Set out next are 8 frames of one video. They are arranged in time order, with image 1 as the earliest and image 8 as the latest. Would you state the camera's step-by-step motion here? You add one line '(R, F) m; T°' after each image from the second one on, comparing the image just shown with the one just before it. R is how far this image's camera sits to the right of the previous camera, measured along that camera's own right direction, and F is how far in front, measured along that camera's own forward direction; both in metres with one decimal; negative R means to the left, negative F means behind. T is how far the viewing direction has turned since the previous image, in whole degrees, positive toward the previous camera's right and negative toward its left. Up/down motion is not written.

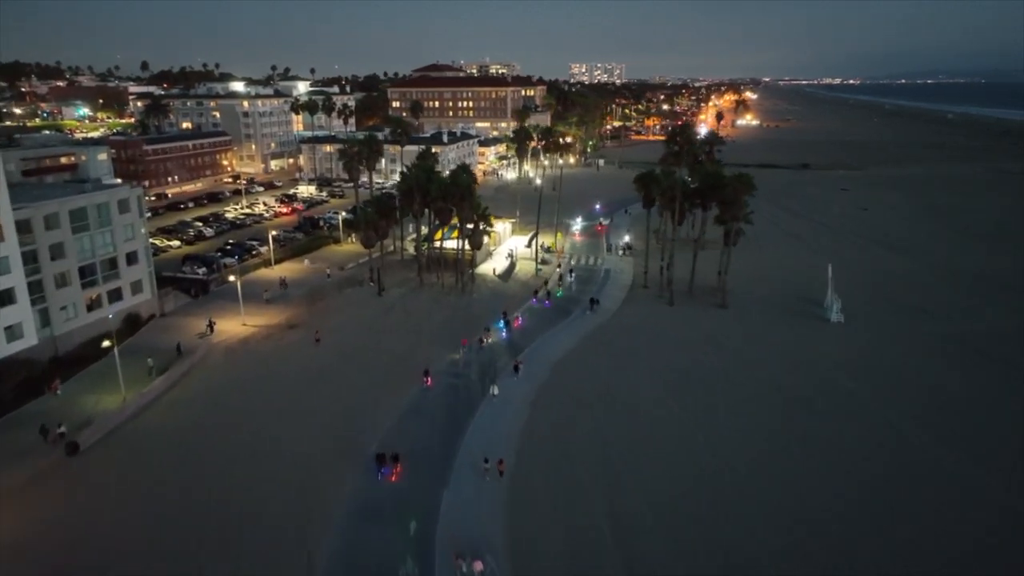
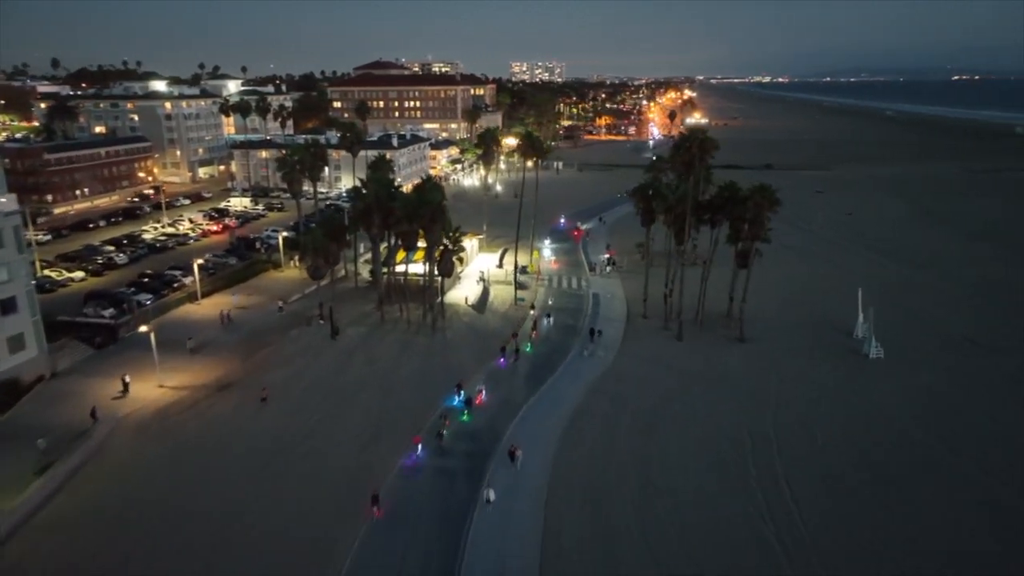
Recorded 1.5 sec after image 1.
(-2.0, +7.4) m; +5°
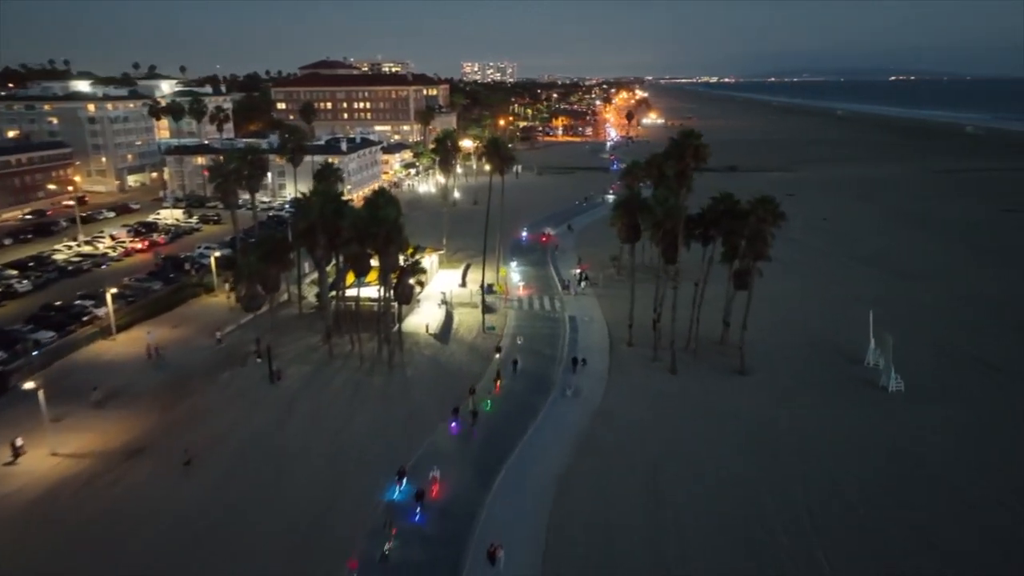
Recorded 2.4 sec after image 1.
(-0.6, +5.0) m; +4°
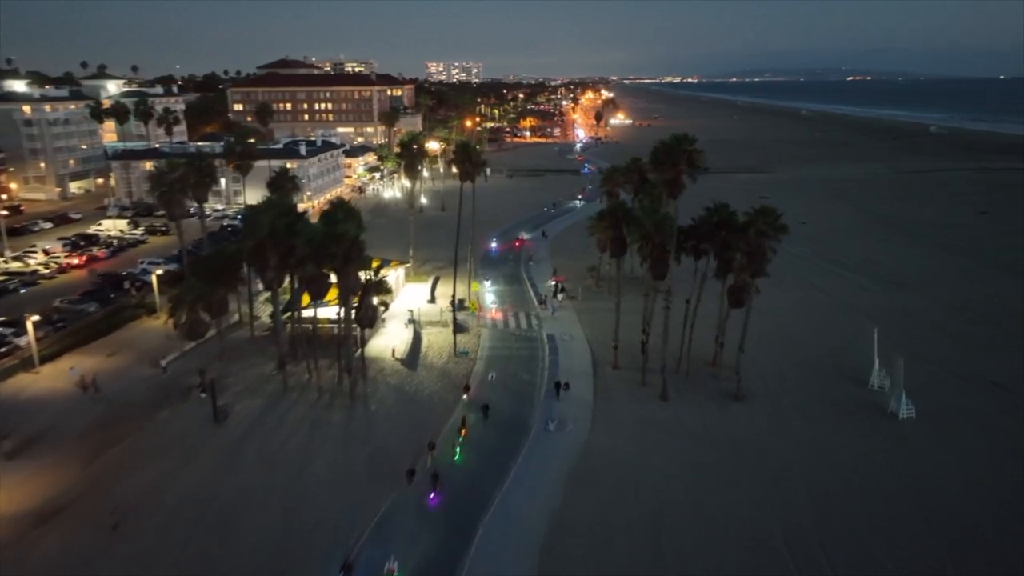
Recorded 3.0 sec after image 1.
(-0.3, +3.3) m; +3°
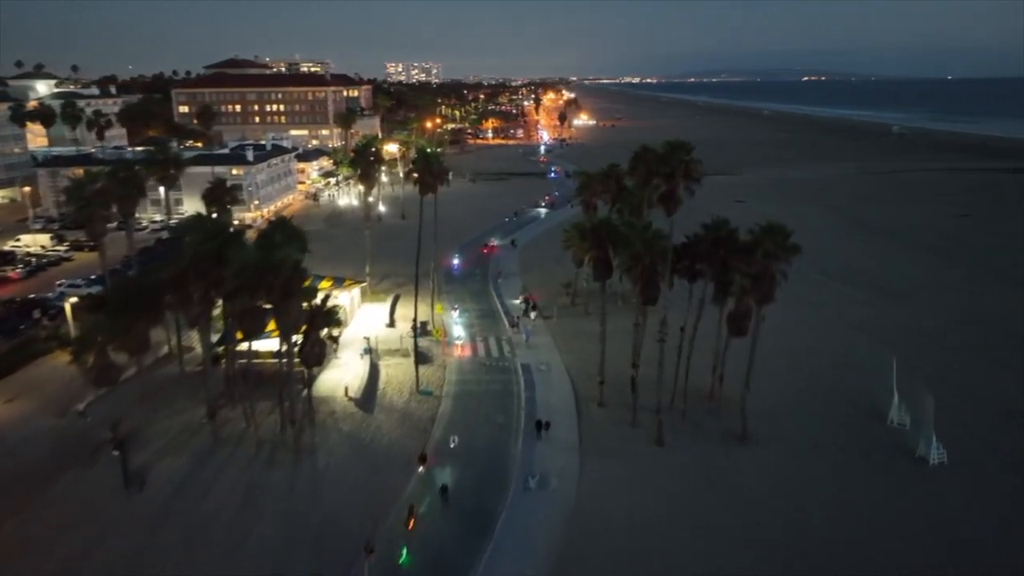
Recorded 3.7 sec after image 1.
(-0.2, +4.3) m; +3°
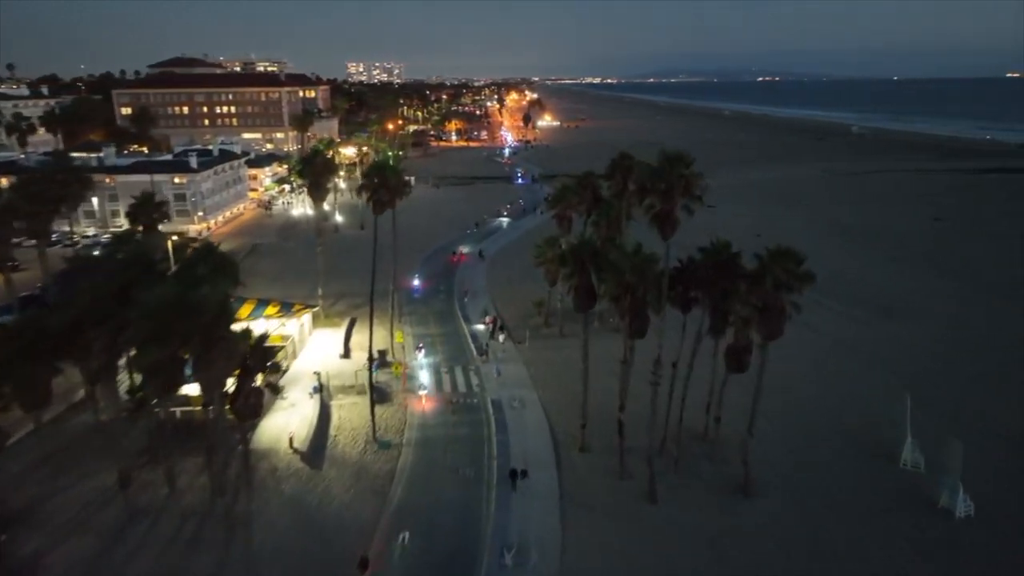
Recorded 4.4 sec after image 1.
(-0.1, +3.8) m; +3°
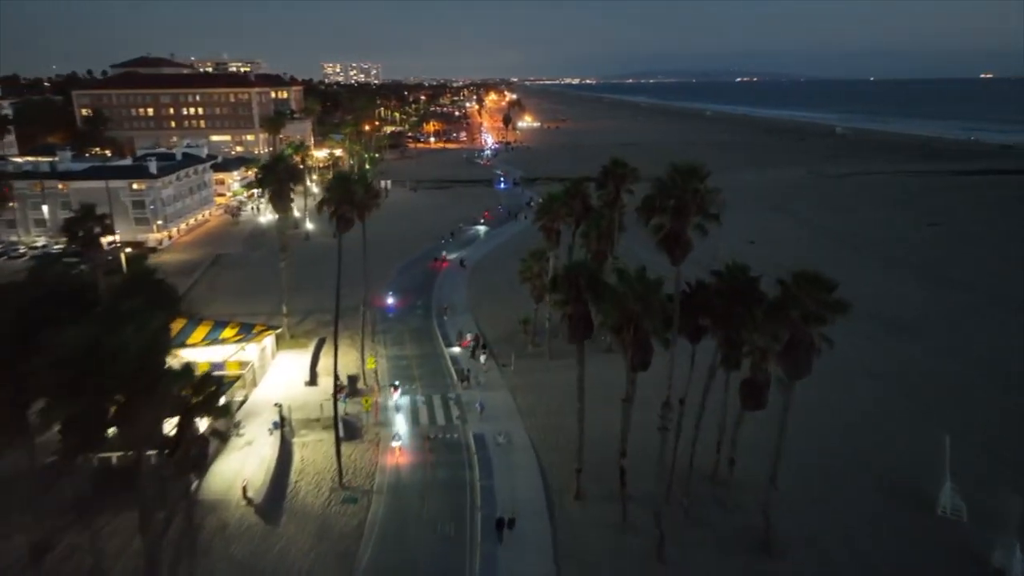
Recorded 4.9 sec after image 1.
(-0.1, +3.2) m; +2°
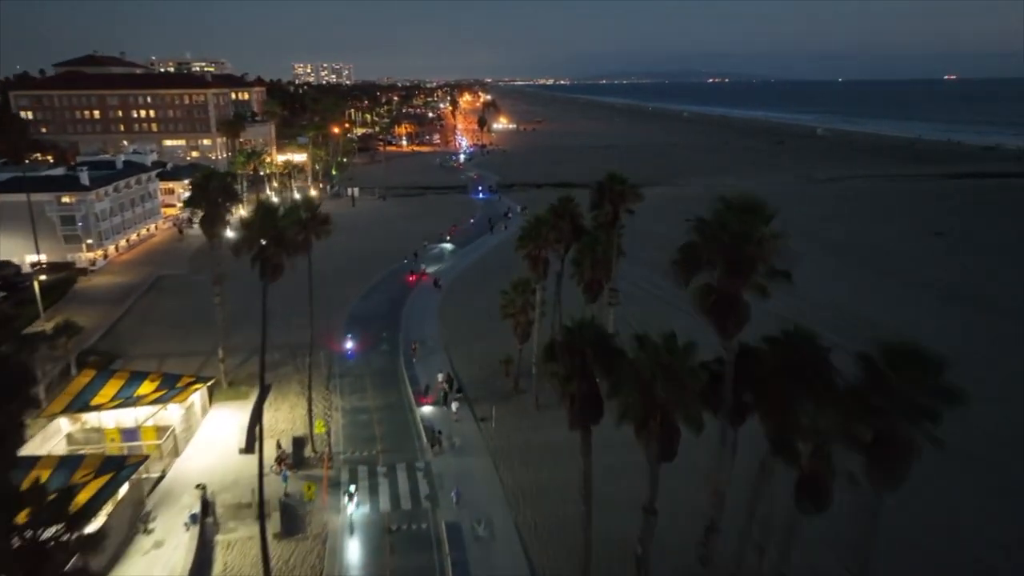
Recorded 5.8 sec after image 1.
(-0.1, +5.6) m; +2°
